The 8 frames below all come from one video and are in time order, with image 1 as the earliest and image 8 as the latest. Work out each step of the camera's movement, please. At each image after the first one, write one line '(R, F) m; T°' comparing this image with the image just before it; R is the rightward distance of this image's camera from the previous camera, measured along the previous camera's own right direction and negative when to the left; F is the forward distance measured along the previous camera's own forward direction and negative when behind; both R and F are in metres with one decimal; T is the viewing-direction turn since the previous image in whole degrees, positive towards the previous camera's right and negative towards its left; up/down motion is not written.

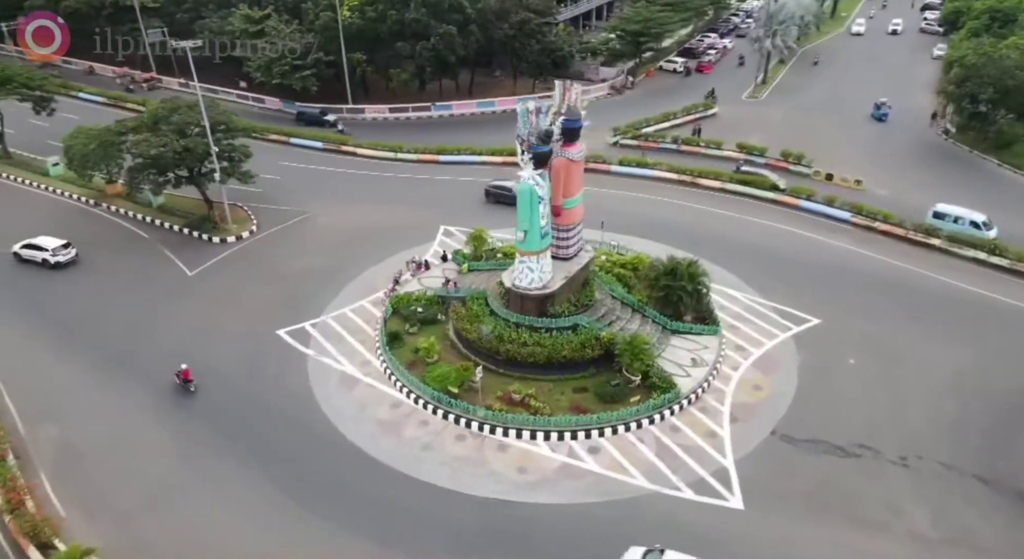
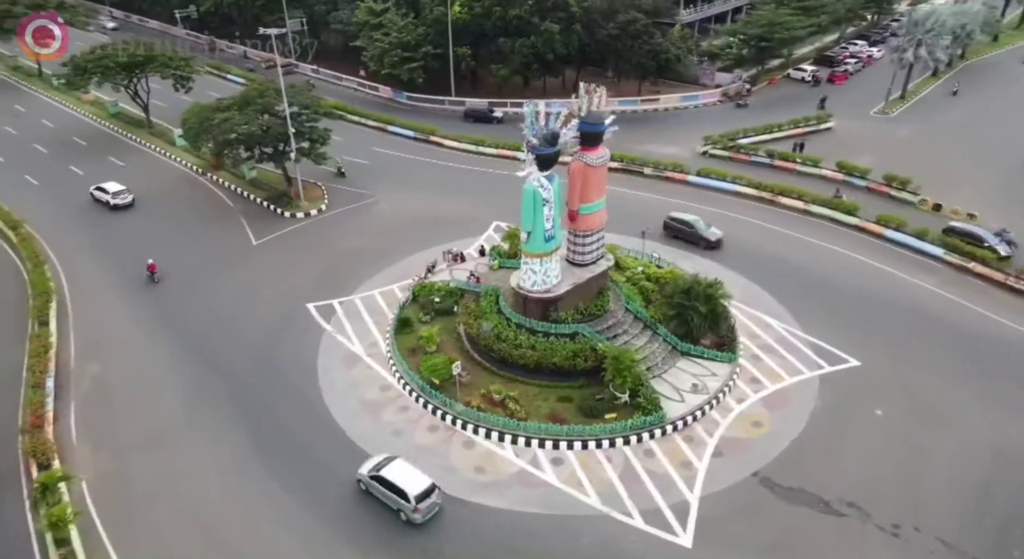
(+3.8, +0.5) m; -11°
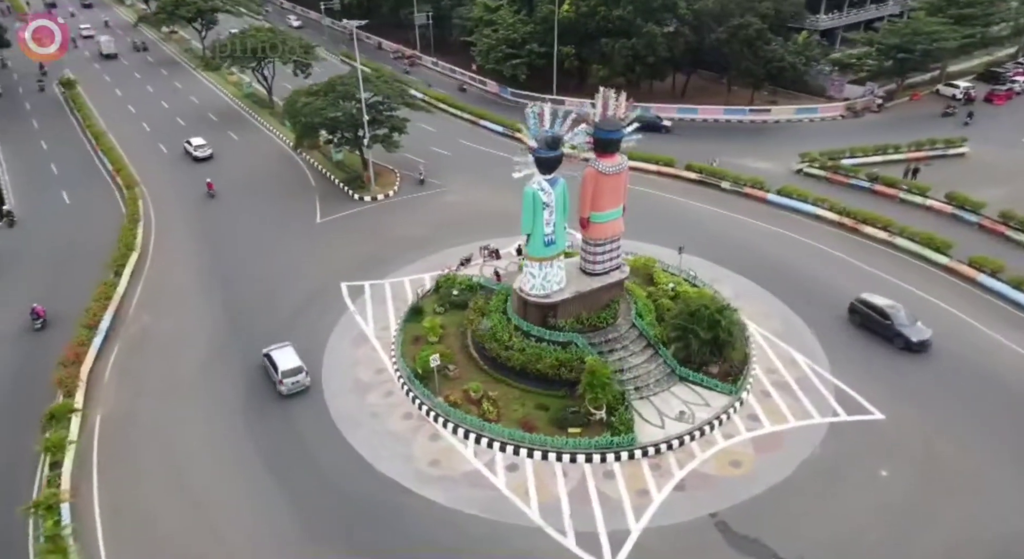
(+3.9, +0.4) m; -11°
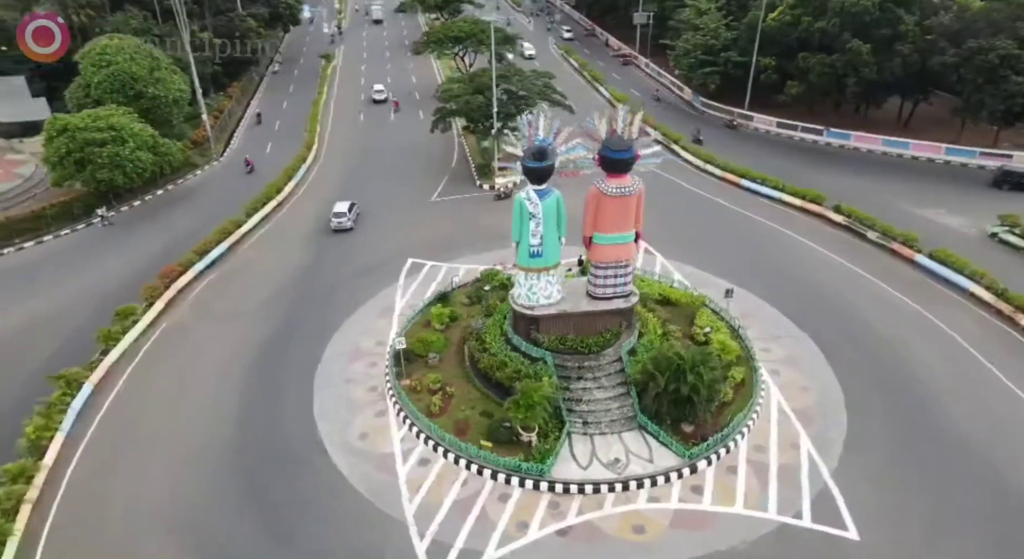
(+7.2, +1.4) m; -21°
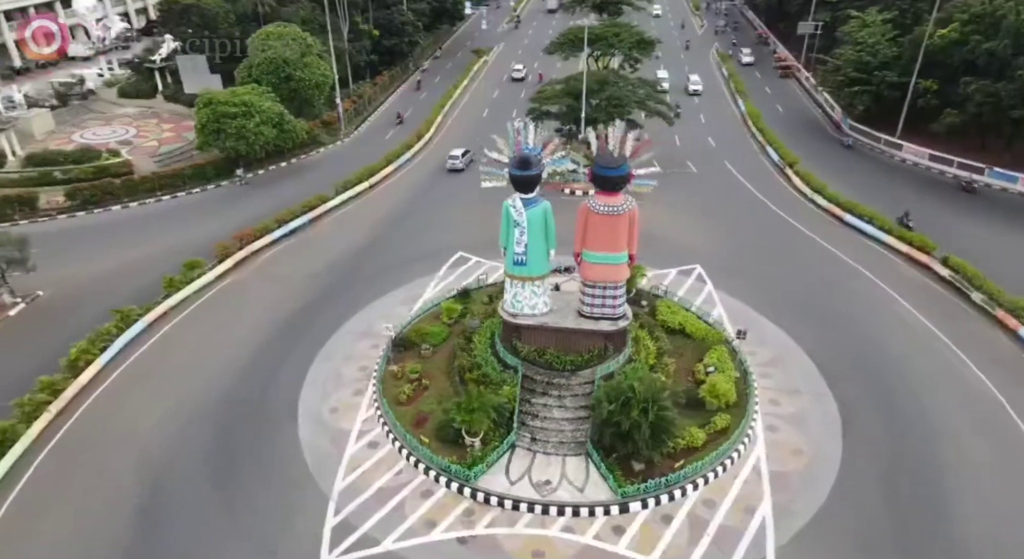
(+5.1, +0.6) m; -14°
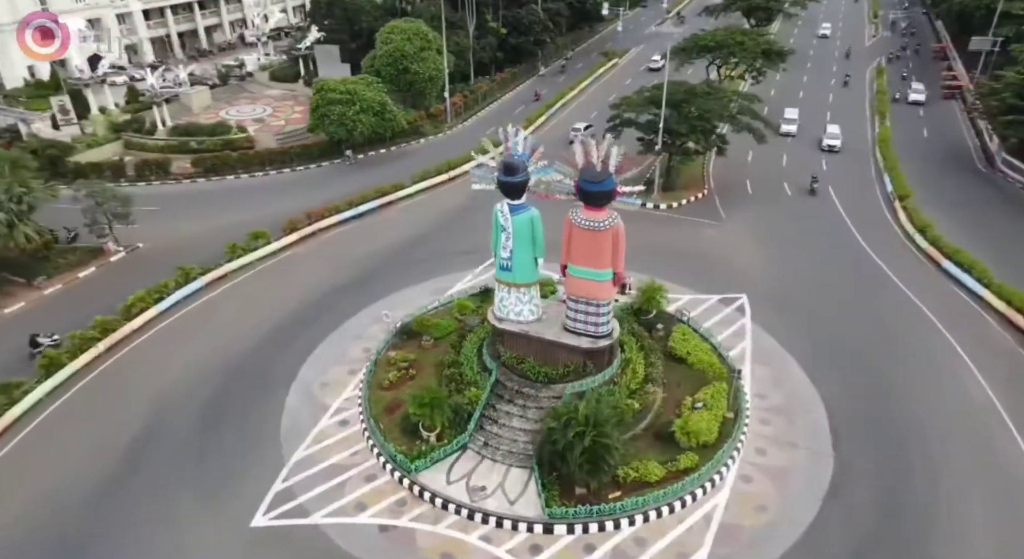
(+4.5, +0.5) m; -13°
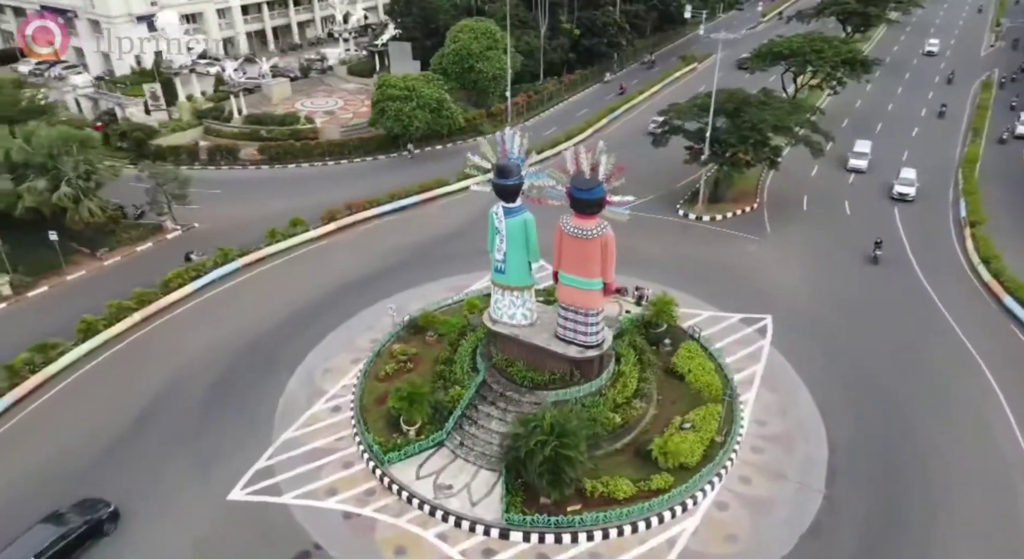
(+2.5, +0.2) m; -7°
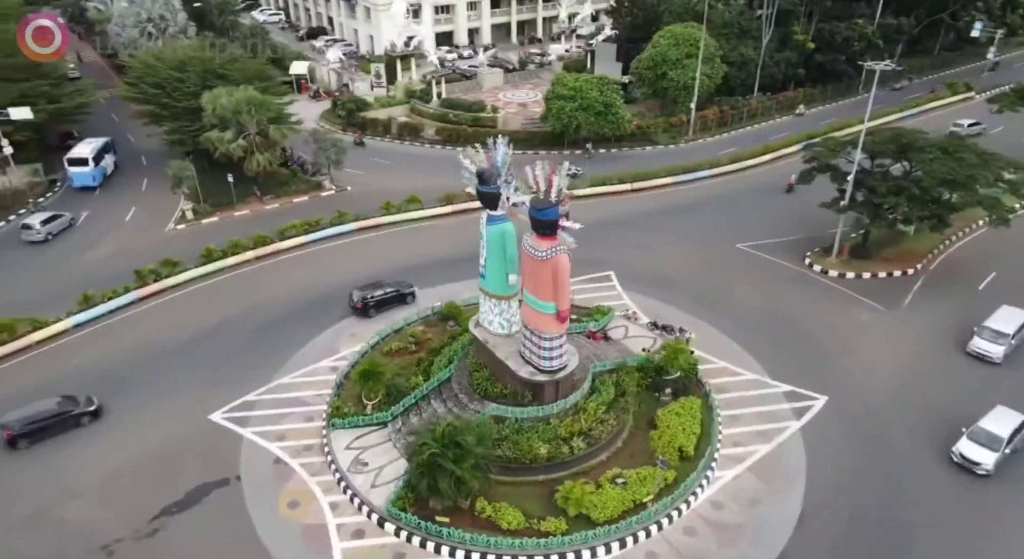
(+7.2, +1.5) m; -21°
